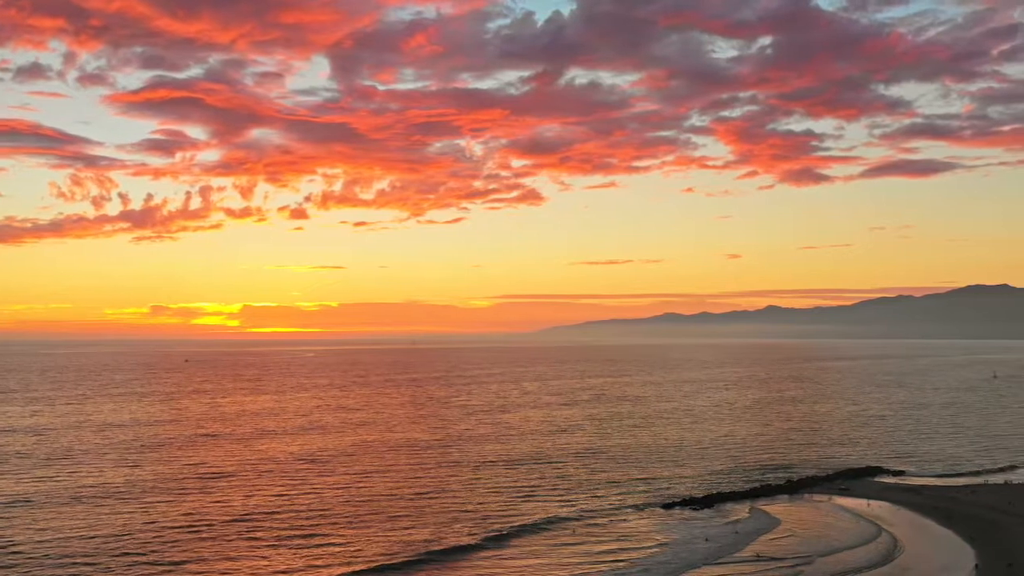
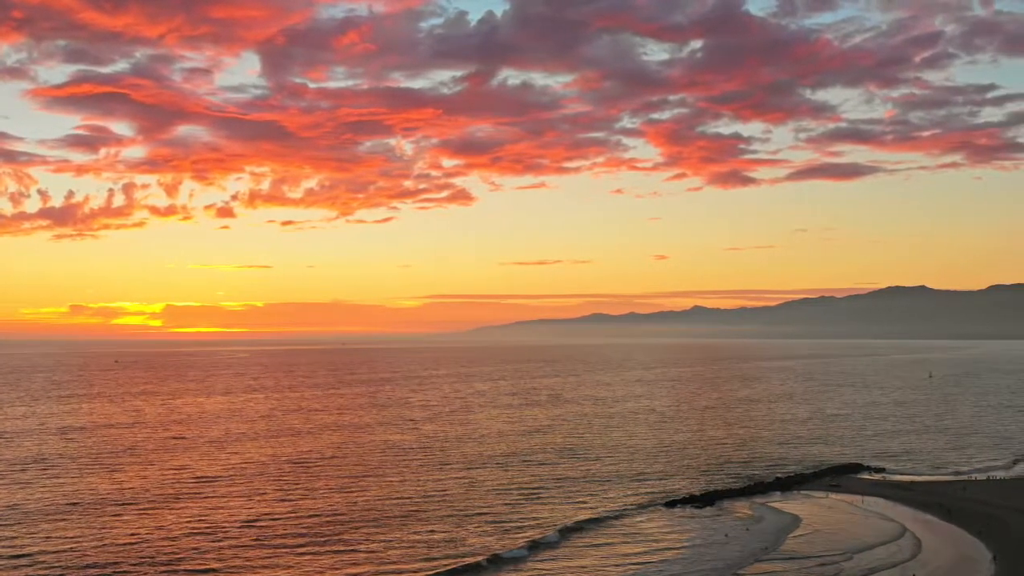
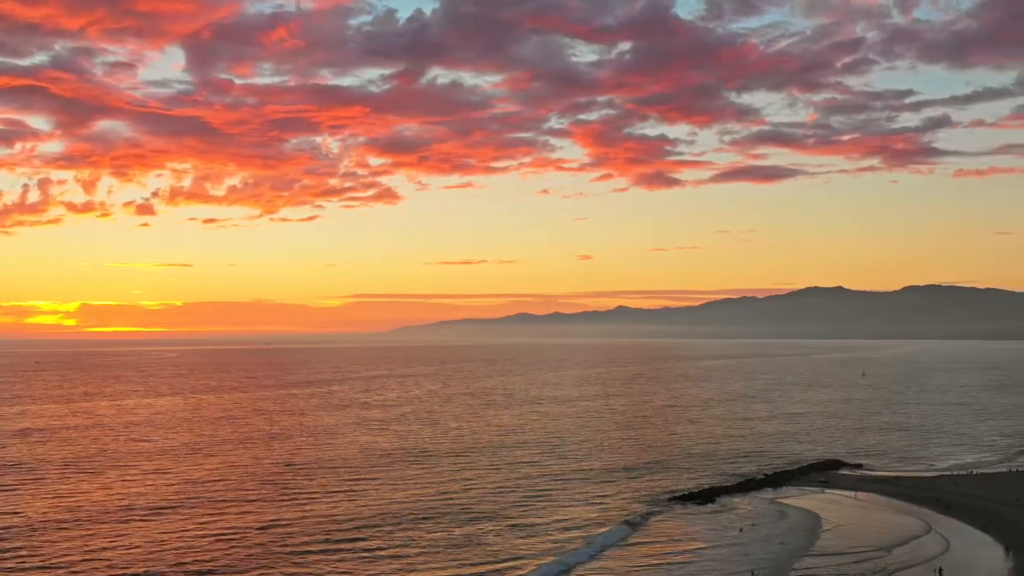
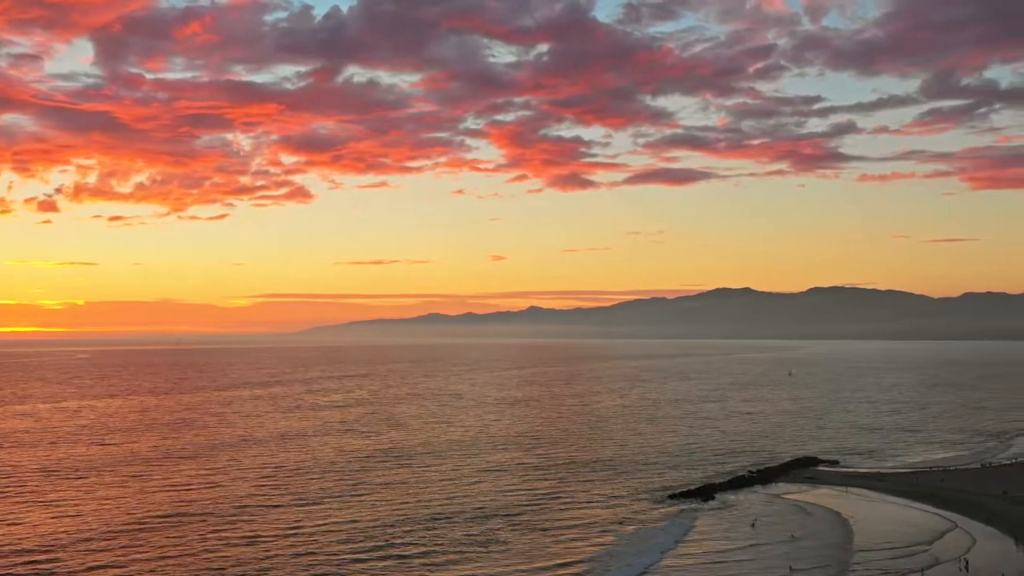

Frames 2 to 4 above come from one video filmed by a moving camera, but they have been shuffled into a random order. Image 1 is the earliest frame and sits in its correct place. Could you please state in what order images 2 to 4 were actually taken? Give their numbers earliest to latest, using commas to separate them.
2, 3, 4
